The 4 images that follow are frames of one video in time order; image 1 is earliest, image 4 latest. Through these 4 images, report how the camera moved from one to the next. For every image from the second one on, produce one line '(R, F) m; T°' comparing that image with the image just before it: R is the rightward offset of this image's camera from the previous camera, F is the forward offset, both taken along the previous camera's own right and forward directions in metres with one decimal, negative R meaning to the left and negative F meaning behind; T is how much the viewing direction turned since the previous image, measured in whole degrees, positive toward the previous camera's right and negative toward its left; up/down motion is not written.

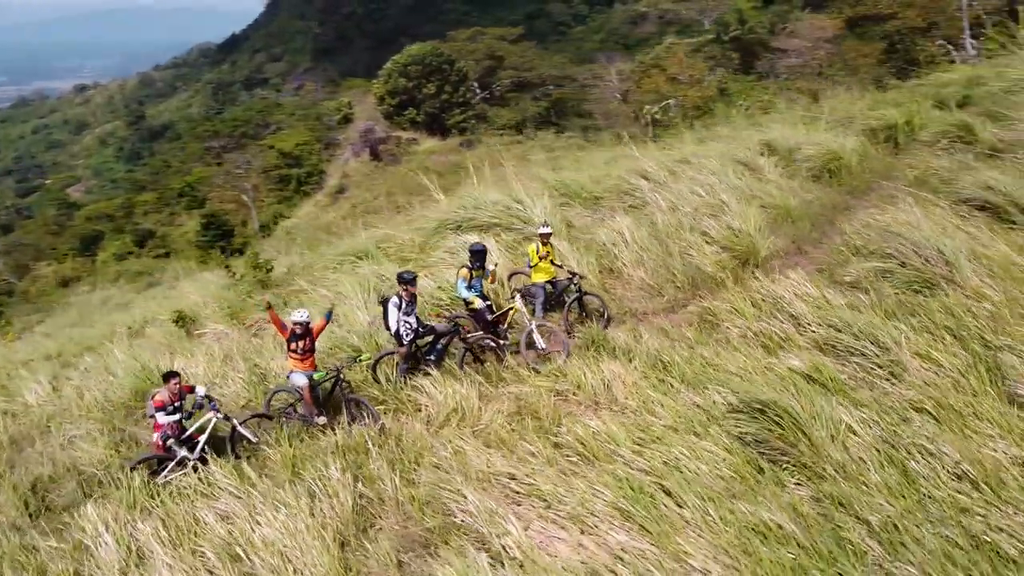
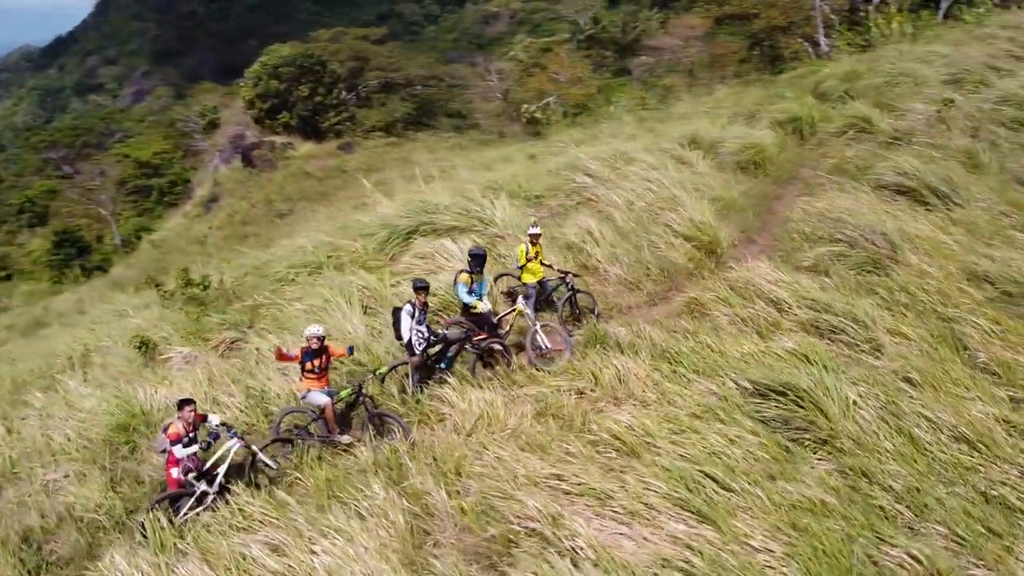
(-1.5, +0.2) m; +9°
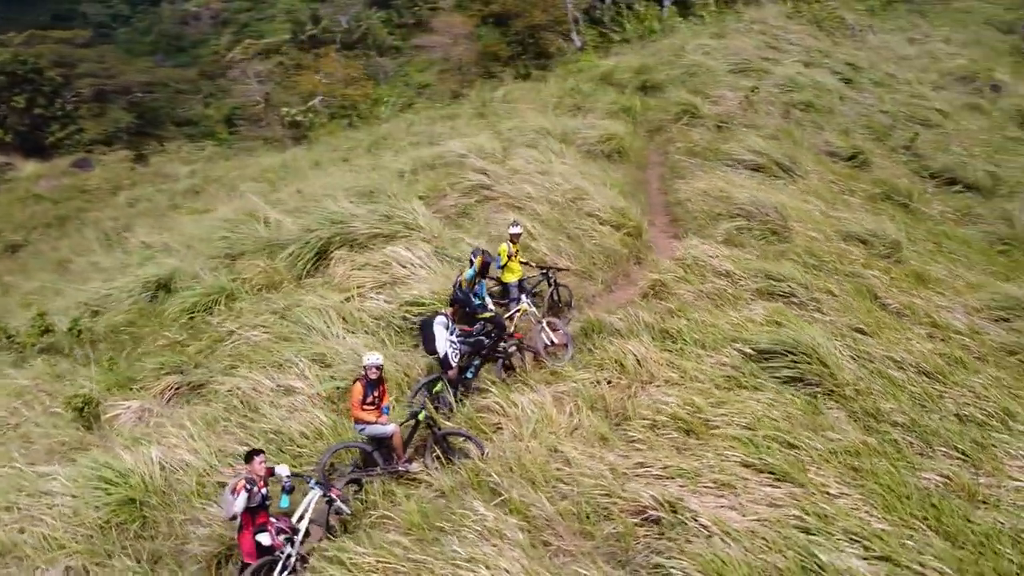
(-2.8, +0.6) m; +18°
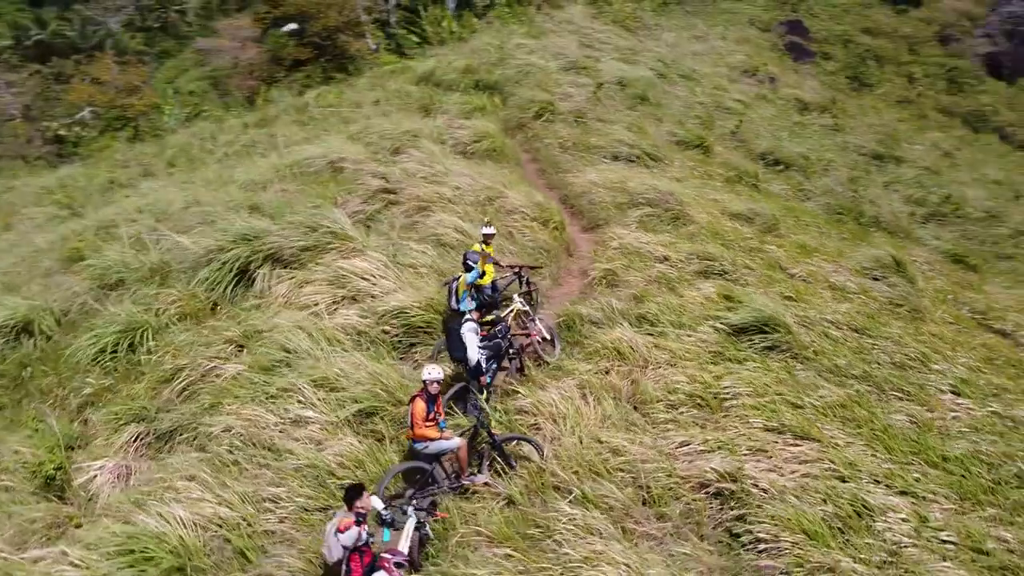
(-2.3, +0.4) m; +16°
